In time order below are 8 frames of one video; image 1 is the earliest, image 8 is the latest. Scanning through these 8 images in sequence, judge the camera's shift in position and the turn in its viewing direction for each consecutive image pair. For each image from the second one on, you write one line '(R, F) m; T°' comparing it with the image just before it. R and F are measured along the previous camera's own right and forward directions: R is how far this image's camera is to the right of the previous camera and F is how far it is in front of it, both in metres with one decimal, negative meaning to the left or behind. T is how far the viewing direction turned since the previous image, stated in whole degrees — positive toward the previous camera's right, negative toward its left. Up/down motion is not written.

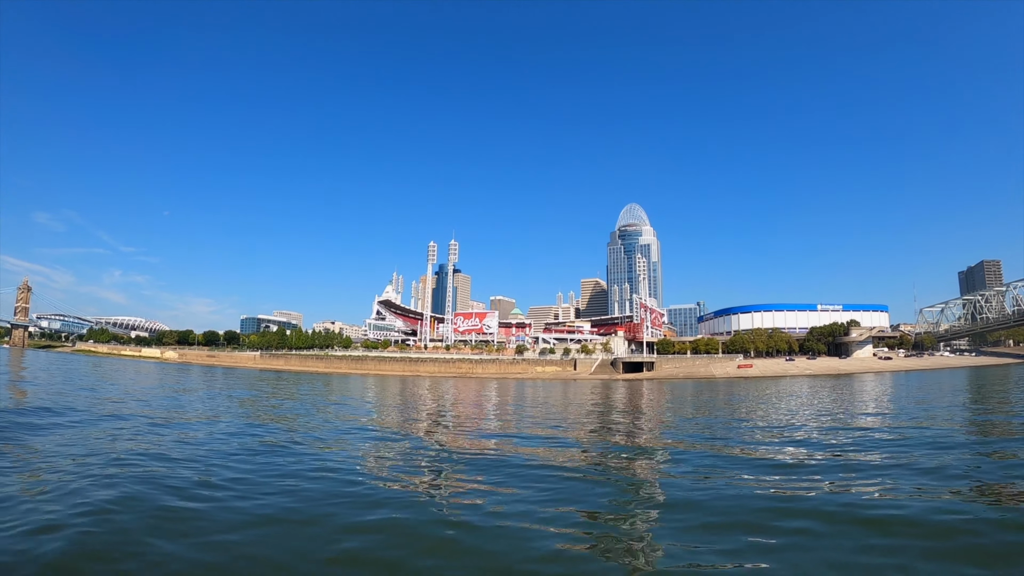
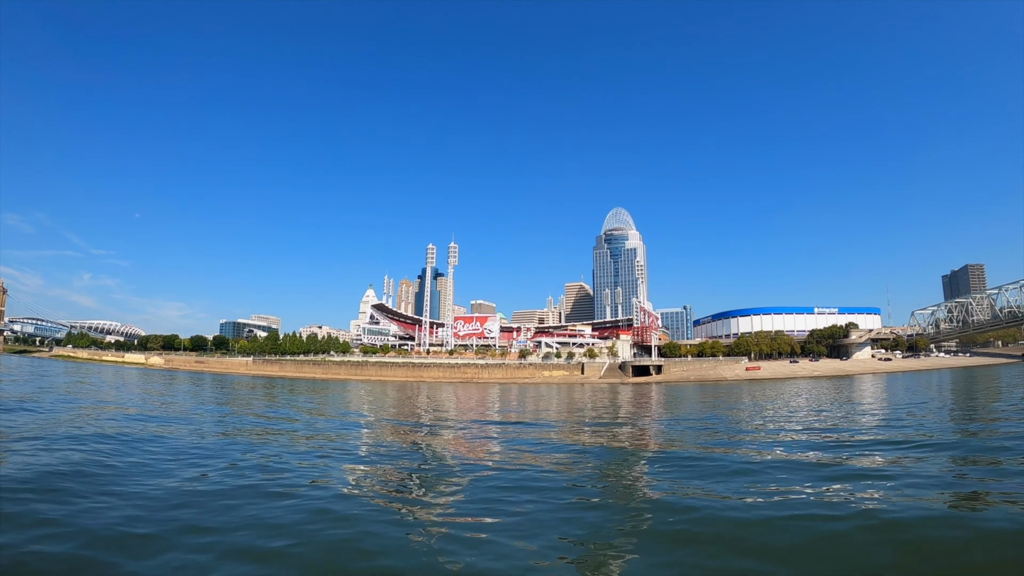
(-2.4, +0.5) m; +3°
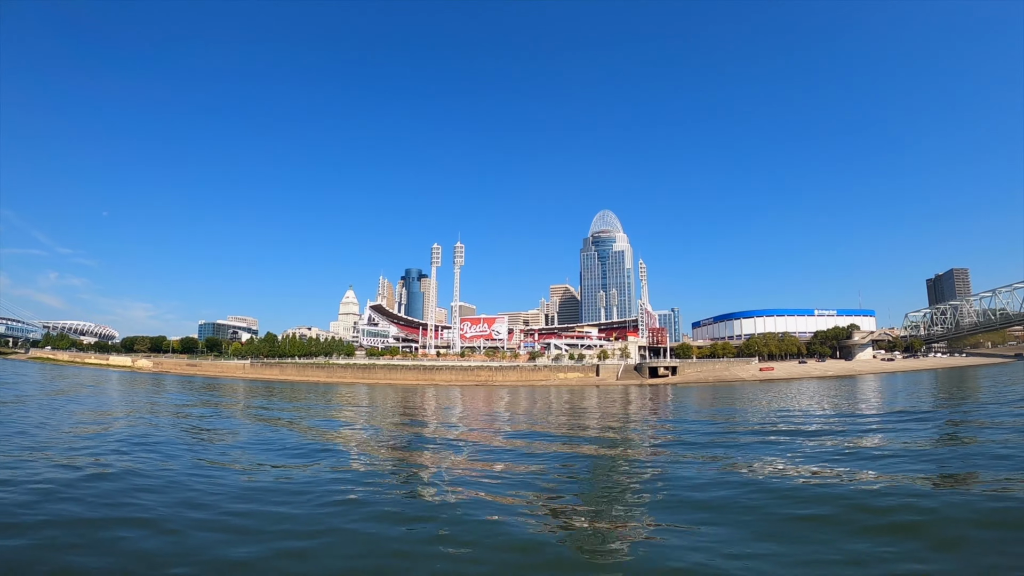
(-3.4, +0.5) m; +3°
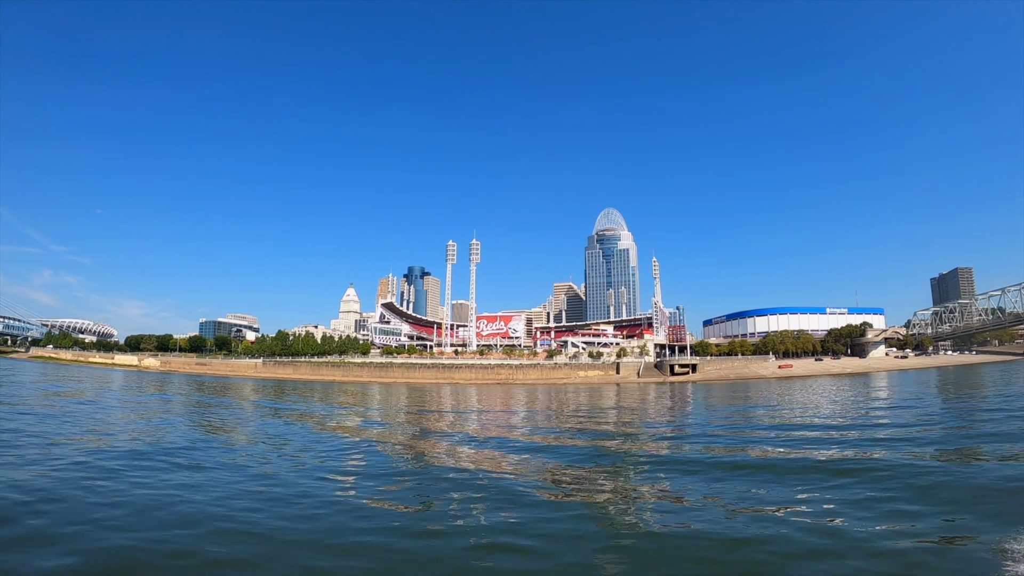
(-2.4, +0.1) m; +1°
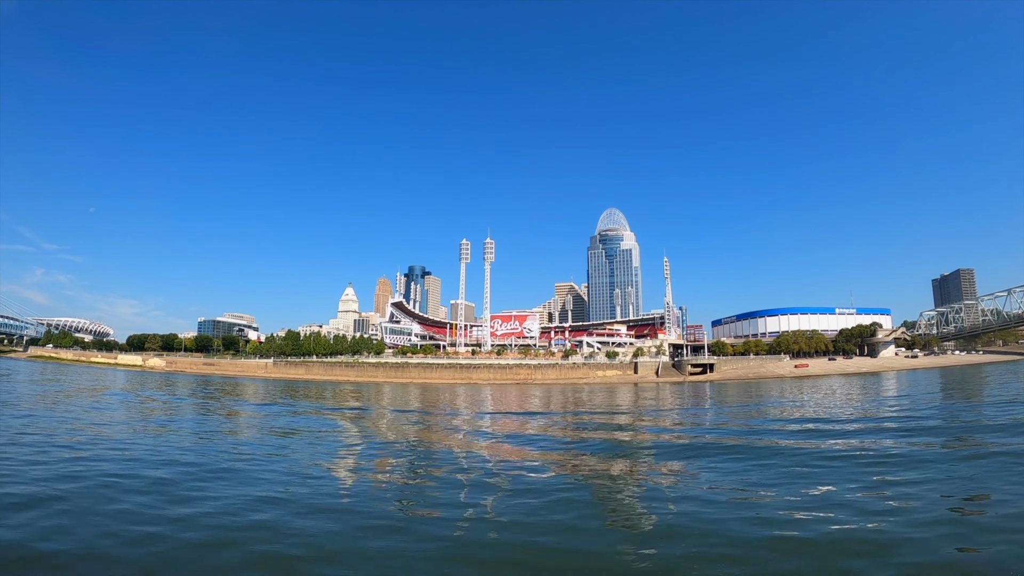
(-2.4, +0.1) m; +1°
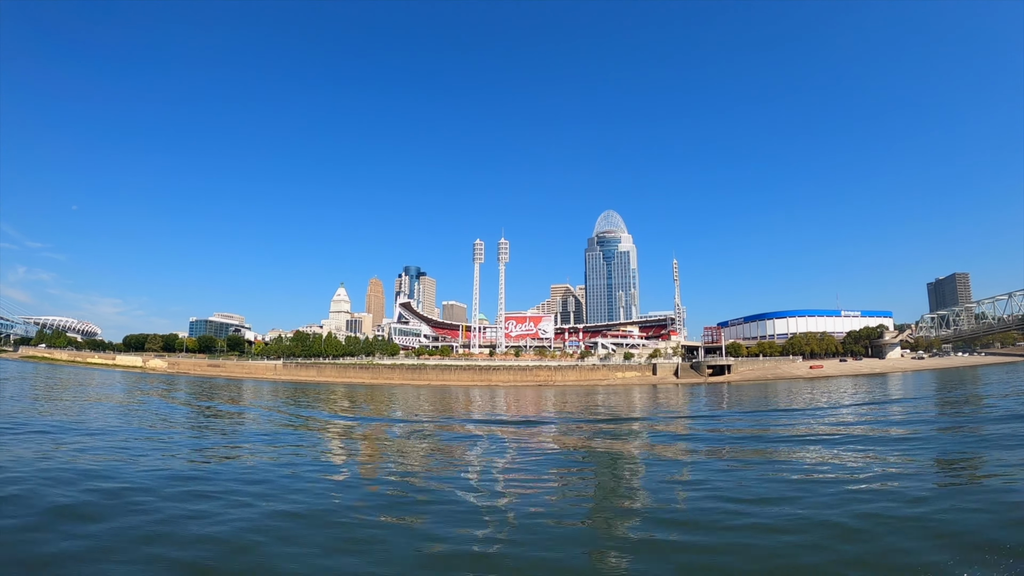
(-3.1, +0.3) m; +2°
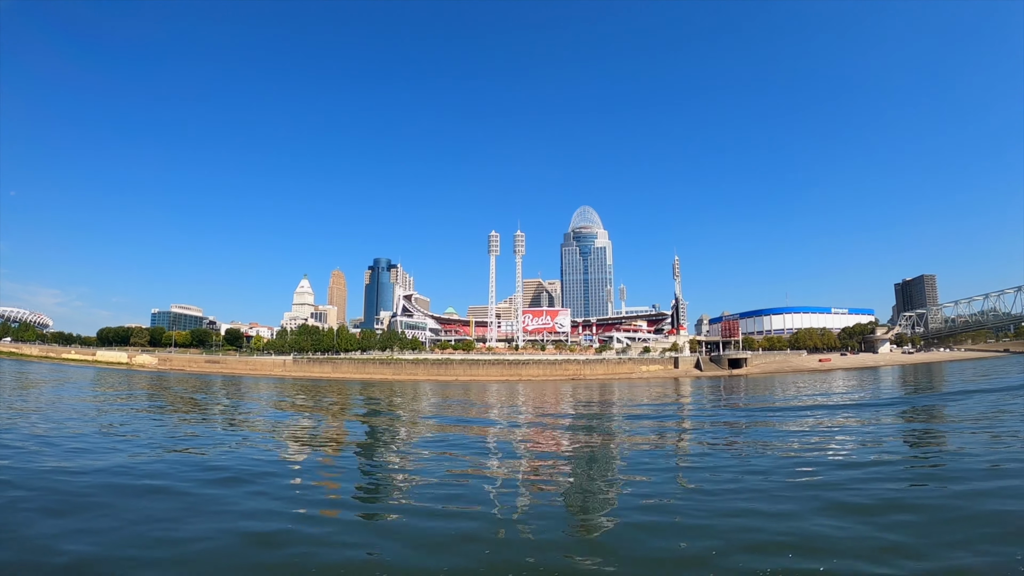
(-6.3, +0.8) m; +6°
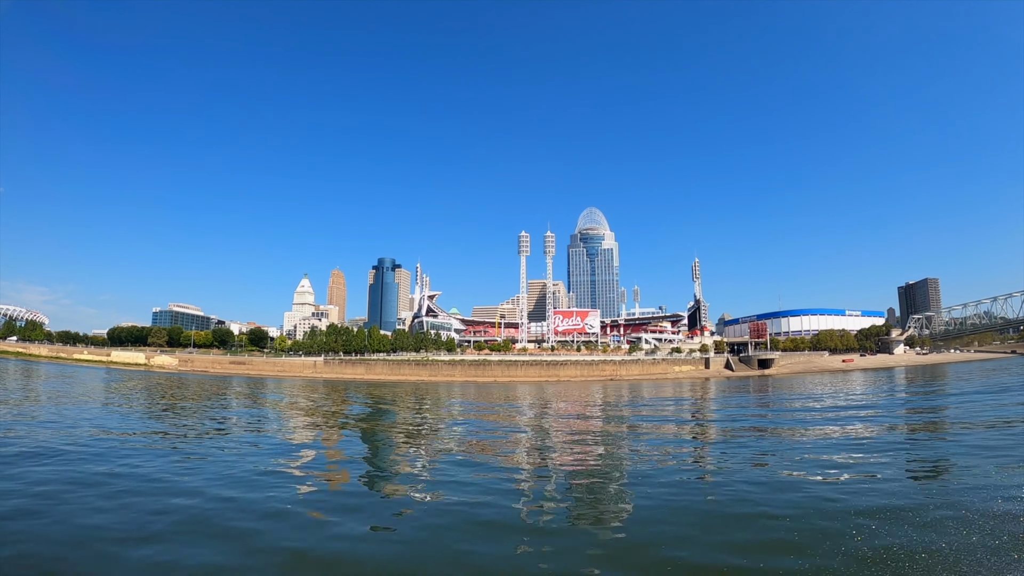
(-4.1, +0.4) m; +2°
